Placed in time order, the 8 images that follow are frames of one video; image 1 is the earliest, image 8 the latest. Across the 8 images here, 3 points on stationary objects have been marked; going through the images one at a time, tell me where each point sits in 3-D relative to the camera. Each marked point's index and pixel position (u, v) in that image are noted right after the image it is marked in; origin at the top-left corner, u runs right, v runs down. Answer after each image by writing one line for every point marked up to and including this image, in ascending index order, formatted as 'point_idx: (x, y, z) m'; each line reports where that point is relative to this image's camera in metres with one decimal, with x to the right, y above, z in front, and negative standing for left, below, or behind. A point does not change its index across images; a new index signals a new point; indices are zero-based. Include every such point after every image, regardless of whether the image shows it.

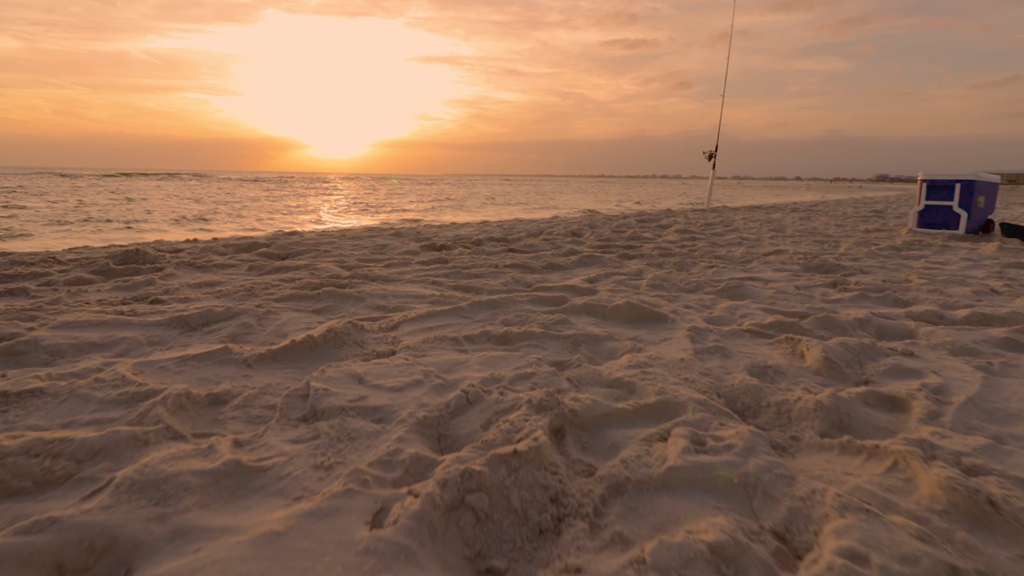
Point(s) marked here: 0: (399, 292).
0: (-0.5, 0.0, +2.7) m
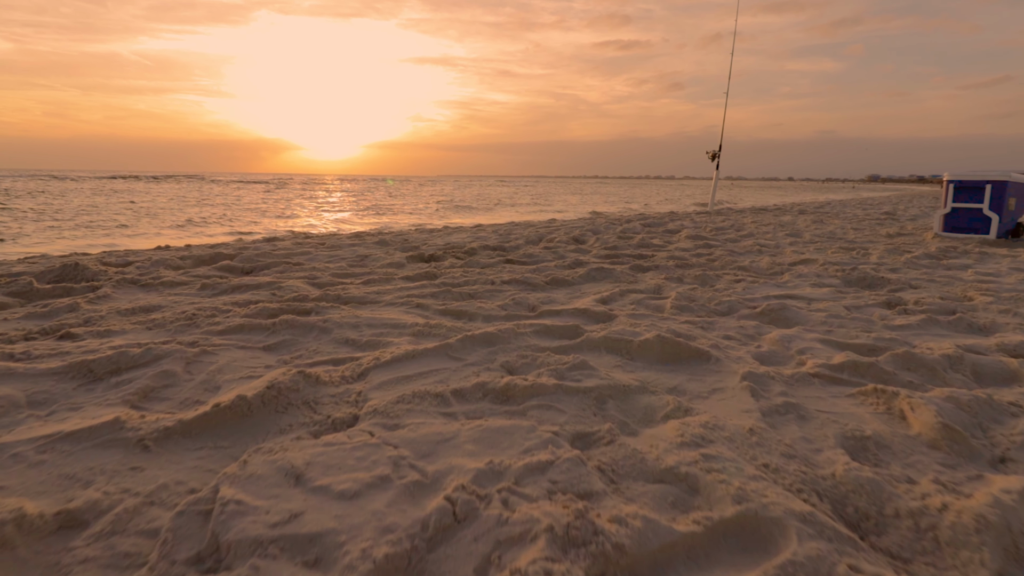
0: (-0.5, -0.1, +2.2) m
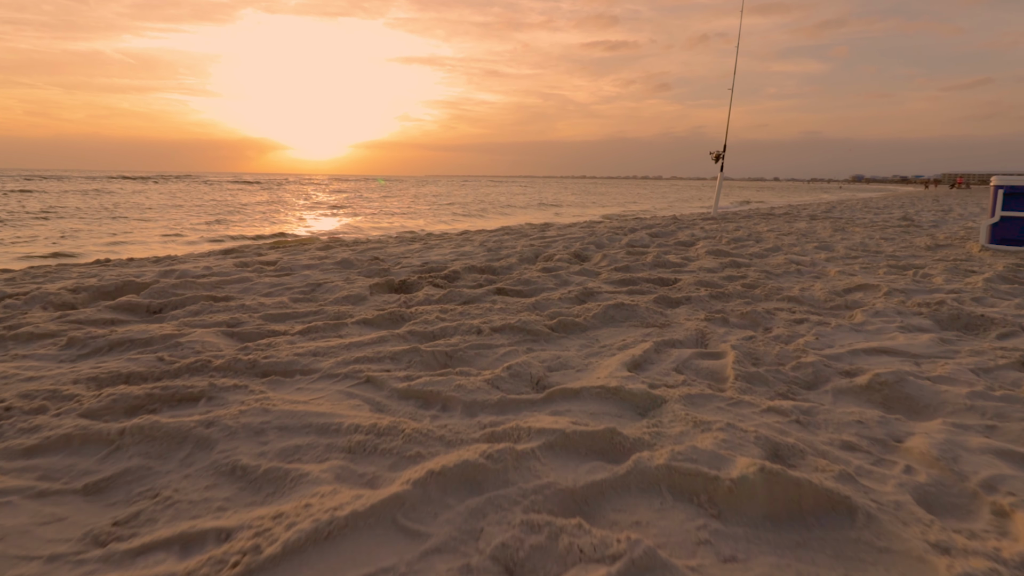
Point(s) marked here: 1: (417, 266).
0: (-0.5, -0.3, +1.4) m
1: (-0.6, +0.1, +3.7) m
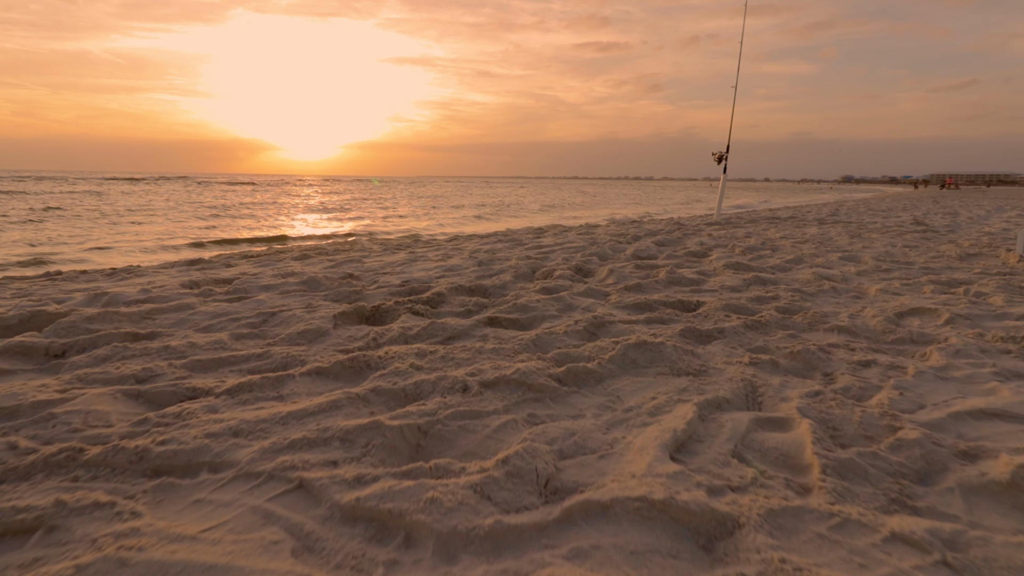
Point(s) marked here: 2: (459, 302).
0: (-0.5, -0.4, +0.9) m
1: (-0.6, 0.0, +3.2) m
2: (-0.2, -0.1, +2.9) m
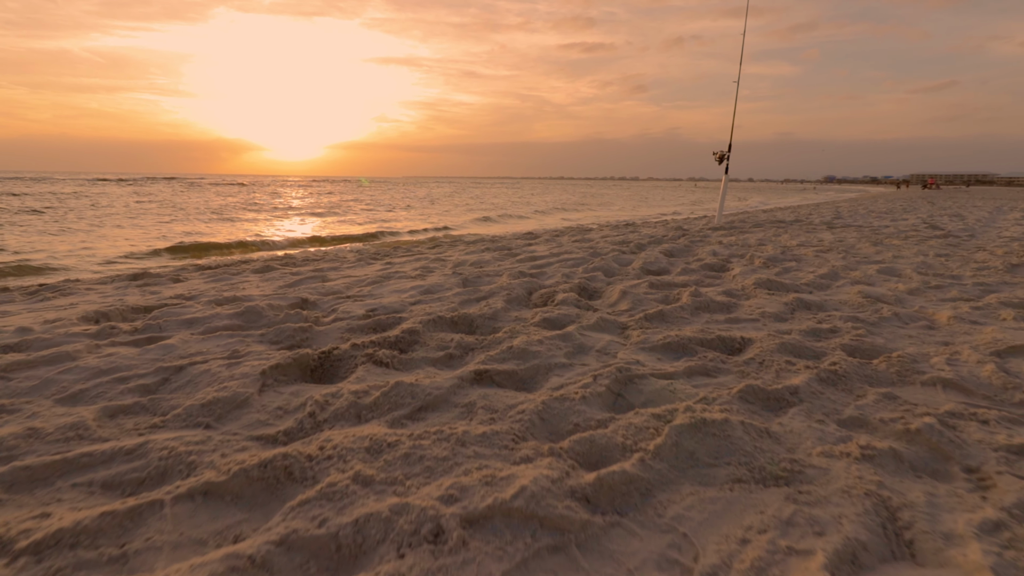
0: (-0.5, -0.5, +0.2) m
1: (-0.6, -0.1, +2.5) m
2: (-0.3, -0.2, +2.2) m
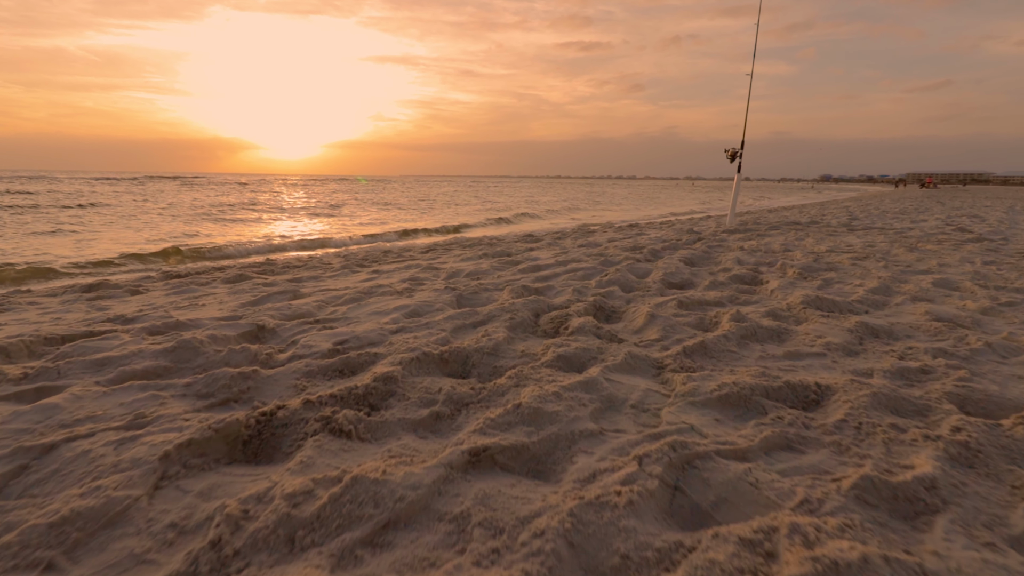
0: (-0.5, -0.6, -0.3) m
1: (-0.6, -0.2, +2.0) m
2: (-0.2, -0.3, +1.7) m
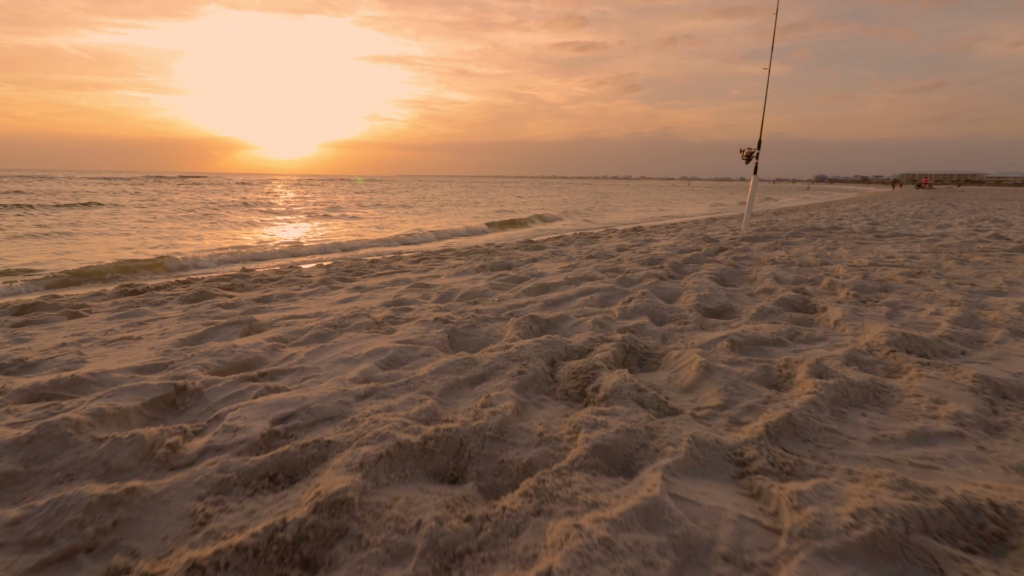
0: (-0.4, -0.8, -0.9) m
1: (-0.6, -0.4, +1.4) m
2: (-0.2, -0.4, +1.1) m
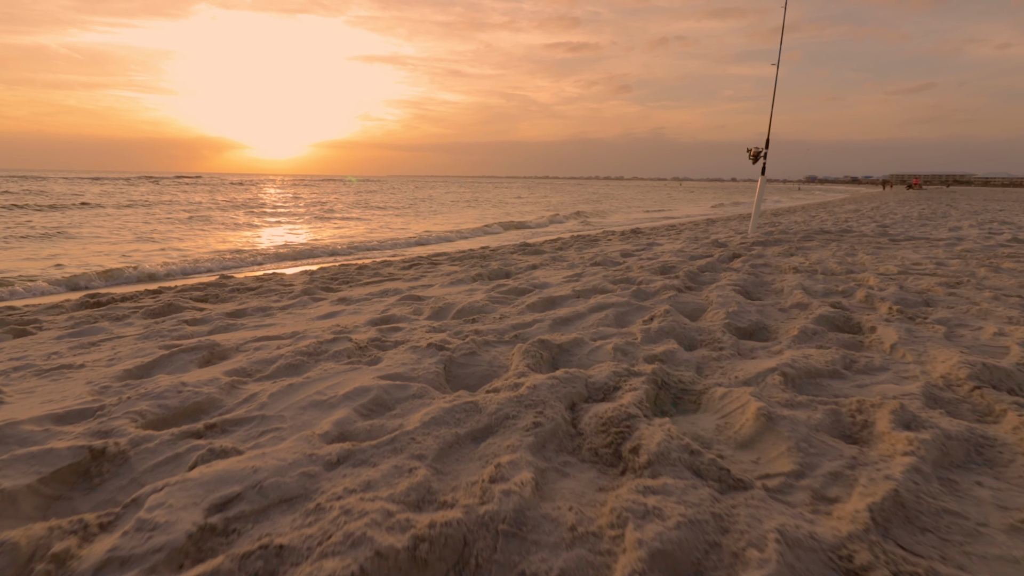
0: (-0.3, -0.8, -1.3) m
1: (-0.5, -0.4, +1.0) m
2: (-0.2, -0.5, +0.7) m
